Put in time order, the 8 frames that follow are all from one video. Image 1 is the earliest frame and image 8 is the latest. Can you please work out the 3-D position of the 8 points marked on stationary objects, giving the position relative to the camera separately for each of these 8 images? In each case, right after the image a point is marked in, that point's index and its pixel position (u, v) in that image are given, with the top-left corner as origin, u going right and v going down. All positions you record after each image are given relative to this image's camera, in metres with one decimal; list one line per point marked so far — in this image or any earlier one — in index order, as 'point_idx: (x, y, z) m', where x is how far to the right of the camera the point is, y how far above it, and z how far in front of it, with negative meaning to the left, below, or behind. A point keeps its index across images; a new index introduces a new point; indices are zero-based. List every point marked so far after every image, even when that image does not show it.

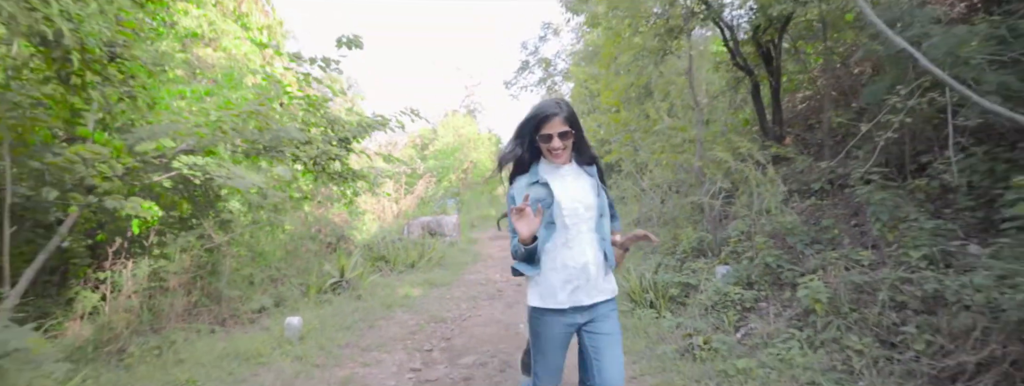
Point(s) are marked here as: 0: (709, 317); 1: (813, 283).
0: (+1.8, -1.1, +4.6) m
1: (+2.3, -0.7, +4.0) m
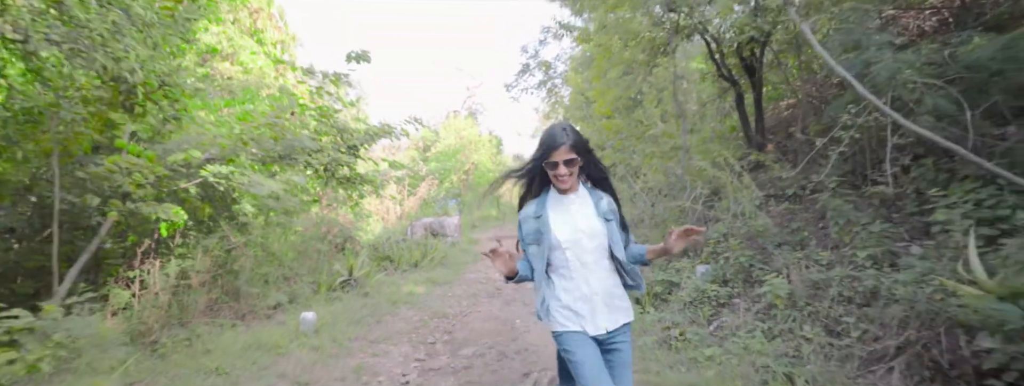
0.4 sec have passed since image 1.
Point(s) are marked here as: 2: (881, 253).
0: (+1.7, -1.1, +5.1) m
1: (+2.3, -0.8, +4.5) m
2: (+2.9, -0.5, +4.2) m
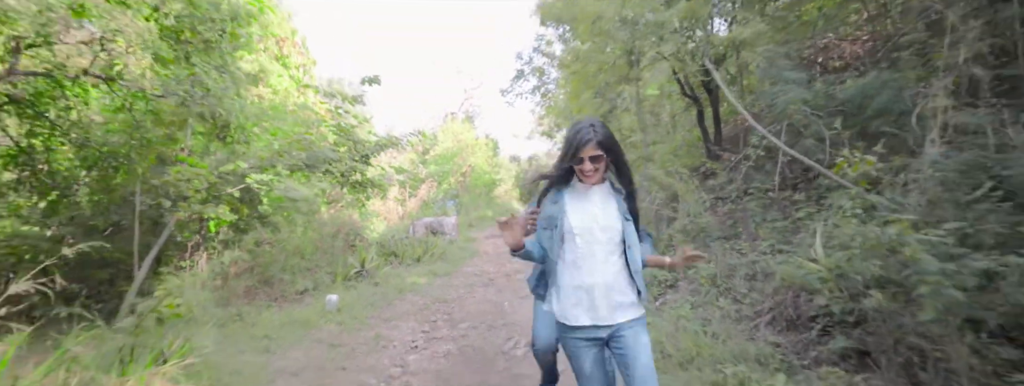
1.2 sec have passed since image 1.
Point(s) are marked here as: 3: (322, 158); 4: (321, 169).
0: (+1.6, -1.2, +6.4) m
1: (+2.1, -0.8, +5.8) m
2: (+2.8, -0.5, +5.6) m
3: (-2.7, +0.5, +7.4) m
4: (-2.8, +0.4, +7.7) m
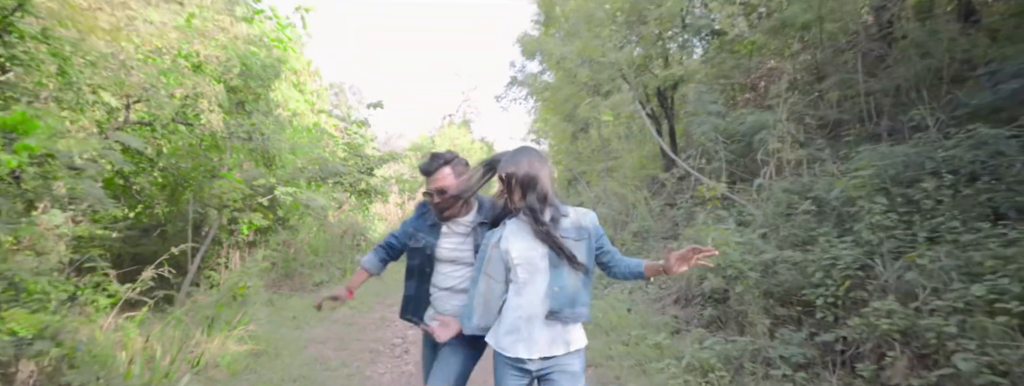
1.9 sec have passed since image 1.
0: (+1.3, -1.3, +8.0) m
1: (+1.8, -0.9, +7.4) m
2: (+2.5, -0.7, +7.1) m
3: (-3.0, +0.4, +8.9) m
4: (-3.1, +0.2, +9.2) m
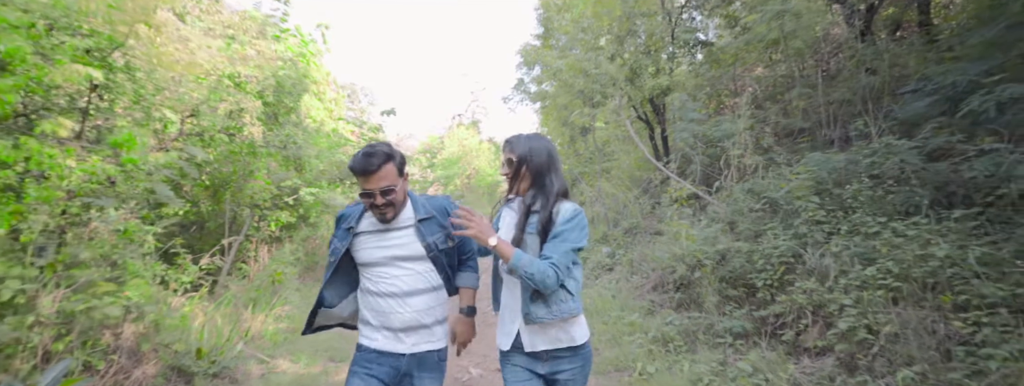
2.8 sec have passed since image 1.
0: (+1.3, -1.3, +8.9) m
1: (+1.8, -0.9, +8.2) m
2: (+2.5, -0.7, +8.0) m
3: (-3.0, +0.4, +9.9) m
4: (-3.0, +0.2, +10.1) m
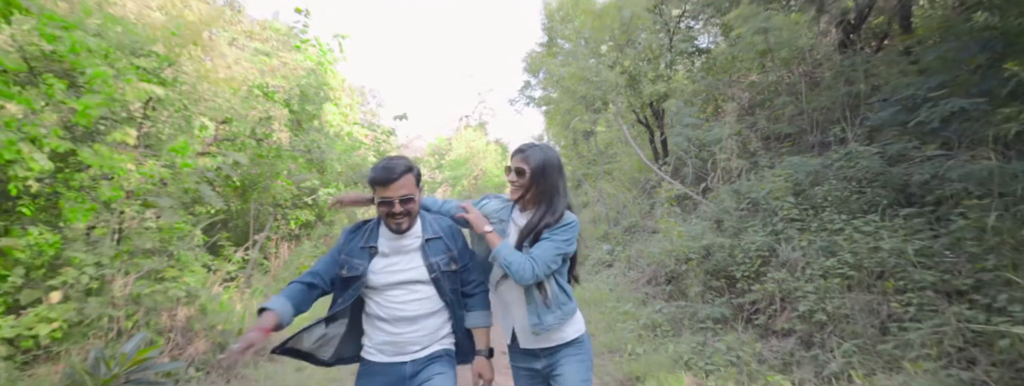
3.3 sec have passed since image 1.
0: (+1.4, -1.3, +9.4) m
1: (+1.9, -0.9, +8.8) m
2: (+2.5, -0.7, +8.5) m
3: (-2.9, +0.3, +10.5) m
4: (-2.9, +0.2, +10.8) m
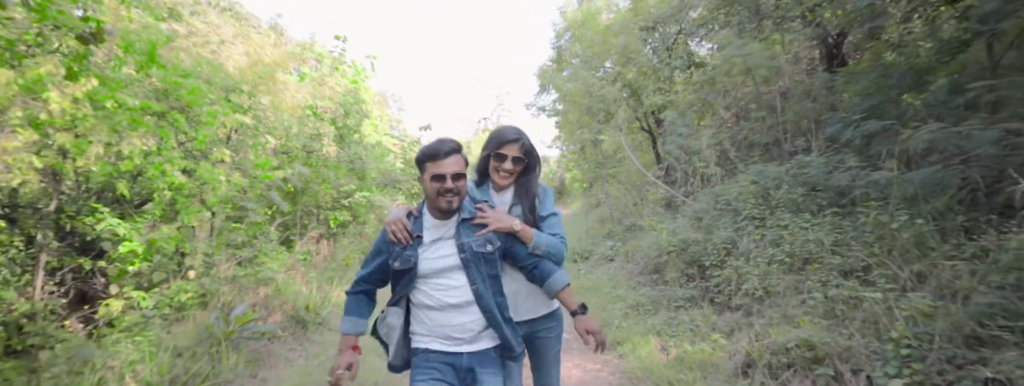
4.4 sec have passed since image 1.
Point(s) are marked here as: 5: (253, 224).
0: (+1.6, -1.4, +10.6) m
1: (+2.1, -1.0, +9.9) m
2: (+2.8, -0.7, +9.6) m
3: (-2.6, +0.3, +11.8) m
4: (-2.6, +0.1, +12.1) m
5: (-2.9, -0.4, +6.1) m
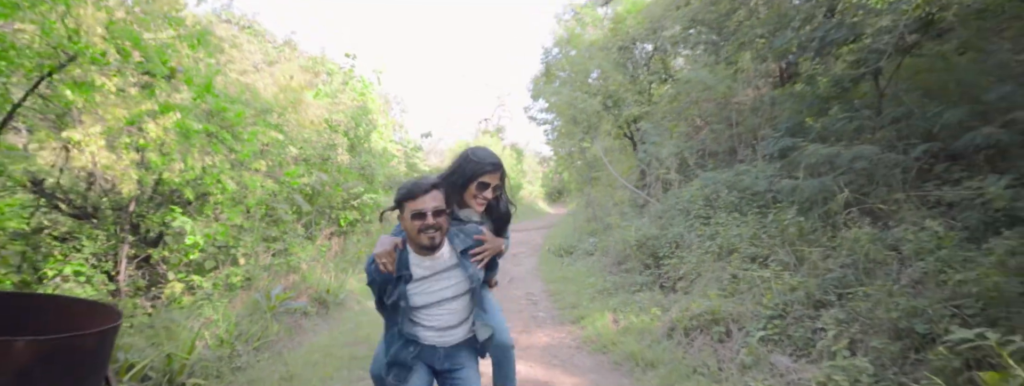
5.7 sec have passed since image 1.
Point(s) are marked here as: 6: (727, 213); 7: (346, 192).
0: (+1.4, -1.4, +11.8) m
1: (+2.0, -1.0, +11.2) m
2: (+2.6, -0.8, +10.9) m
3: (-2.8, +0.2, +13.1) m
4: (-2.8, +0.1, +13.4) m
5: (-3.1, -0.4, +7.4) m
6: (+3.0, -0.3, +7.4) m
7: (-3.3, 0.0, +10.6) m
